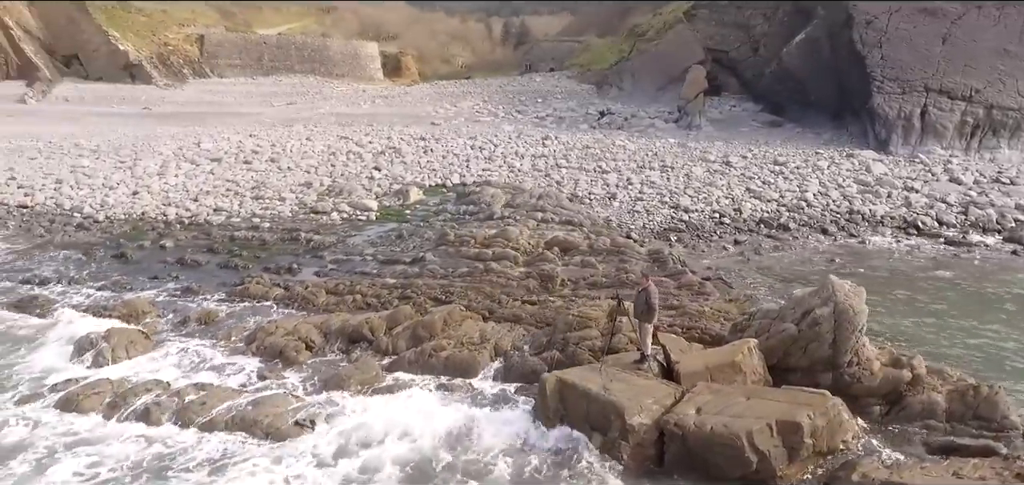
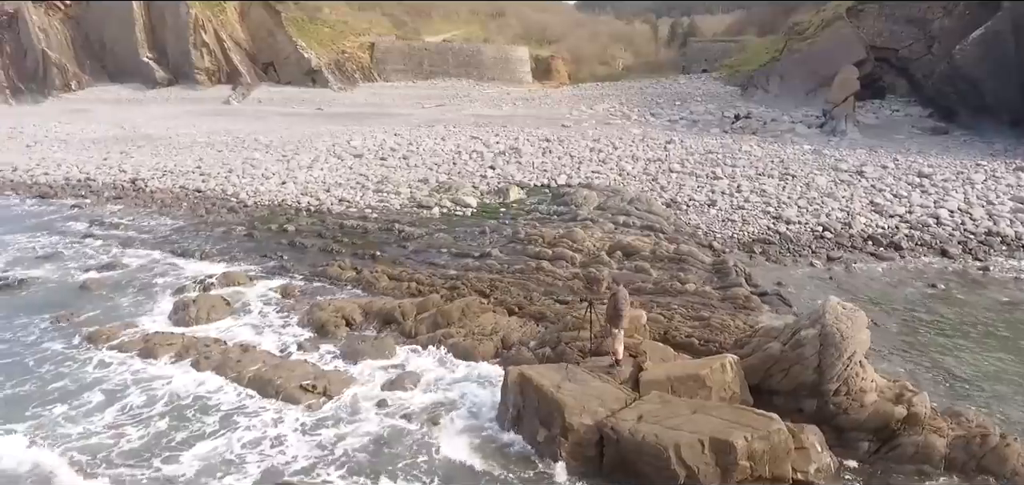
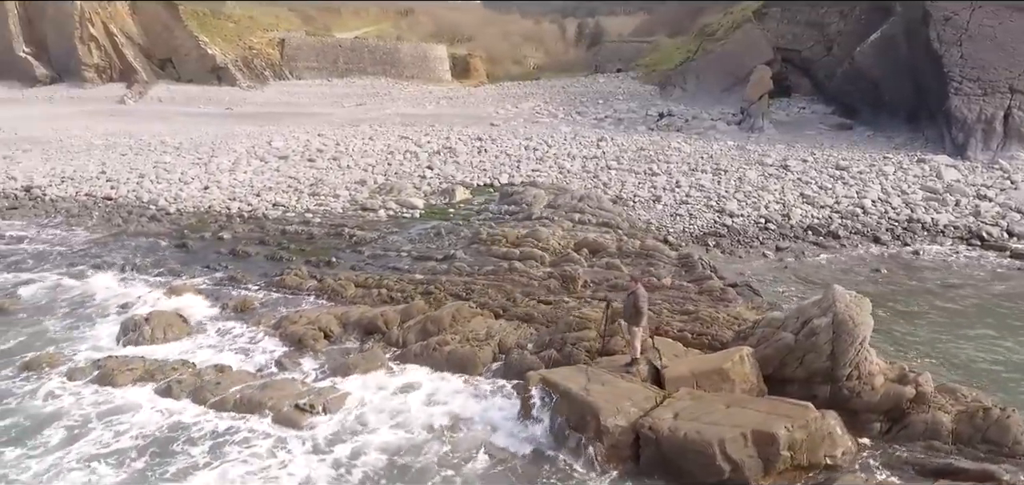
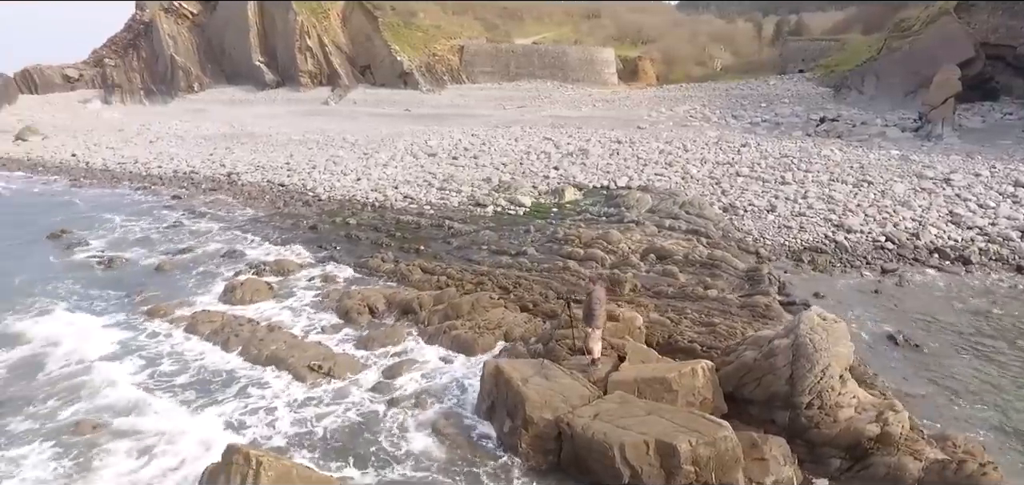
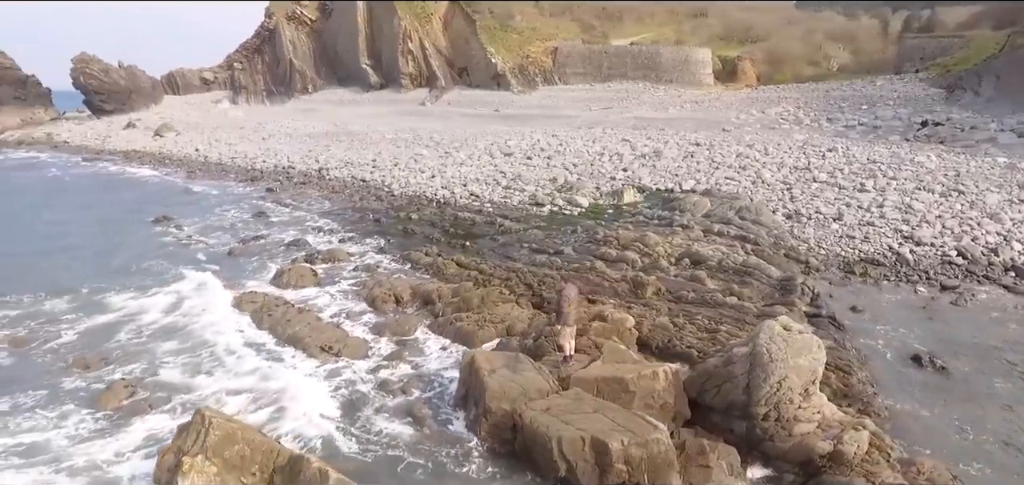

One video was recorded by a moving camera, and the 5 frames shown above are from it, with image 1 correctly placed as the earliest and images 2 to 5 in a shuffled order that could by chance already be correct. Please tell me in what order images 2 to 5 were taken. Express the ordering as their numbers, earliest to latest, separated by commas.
3, 2, 4, 5
